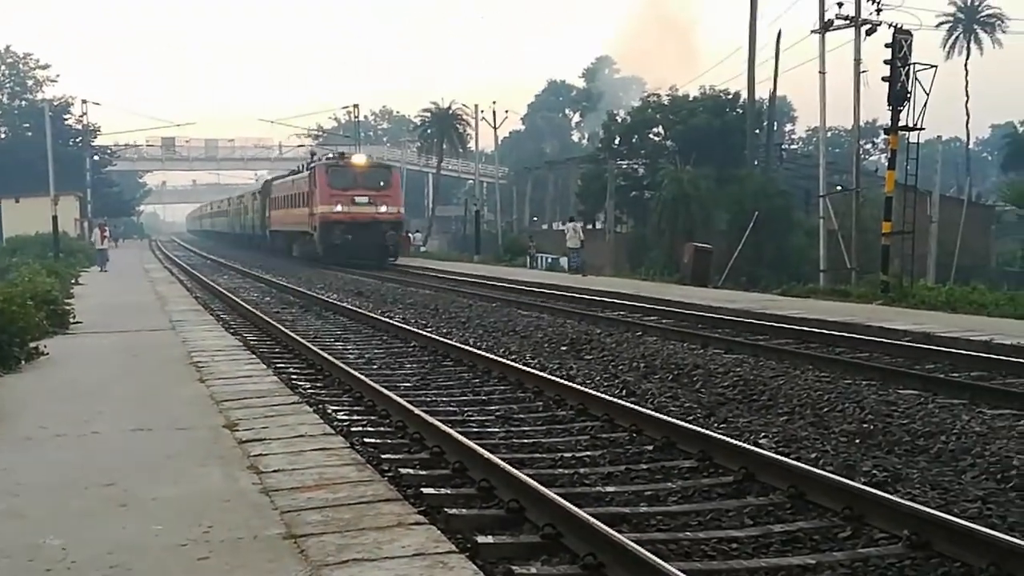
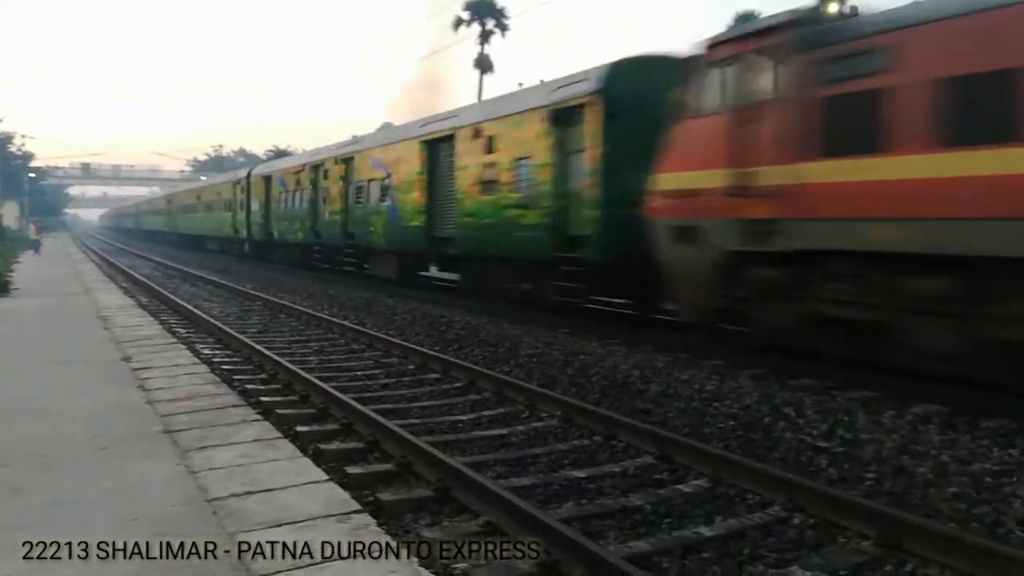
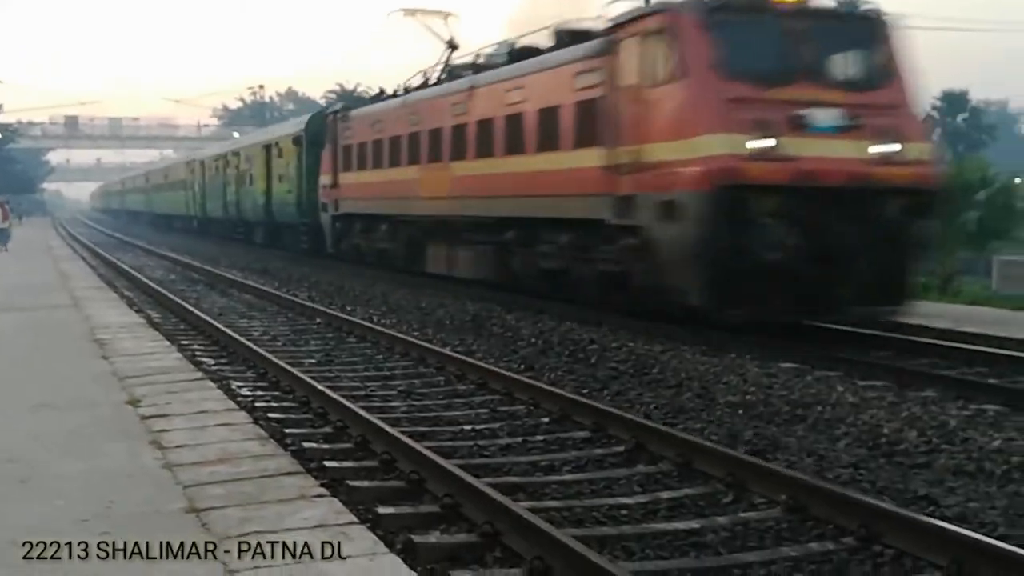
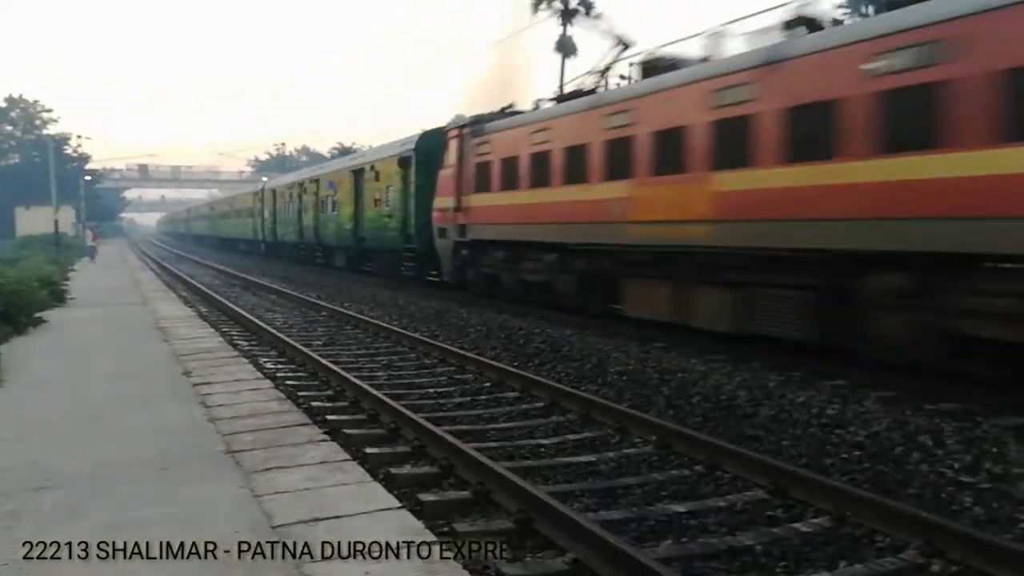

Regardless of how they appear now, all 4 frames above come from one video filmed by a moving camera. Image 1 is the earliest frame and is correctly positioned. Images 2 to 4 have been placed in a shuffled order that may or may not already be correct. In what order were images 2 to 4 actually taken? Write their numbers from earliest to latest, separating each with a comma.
3, 4, 2
